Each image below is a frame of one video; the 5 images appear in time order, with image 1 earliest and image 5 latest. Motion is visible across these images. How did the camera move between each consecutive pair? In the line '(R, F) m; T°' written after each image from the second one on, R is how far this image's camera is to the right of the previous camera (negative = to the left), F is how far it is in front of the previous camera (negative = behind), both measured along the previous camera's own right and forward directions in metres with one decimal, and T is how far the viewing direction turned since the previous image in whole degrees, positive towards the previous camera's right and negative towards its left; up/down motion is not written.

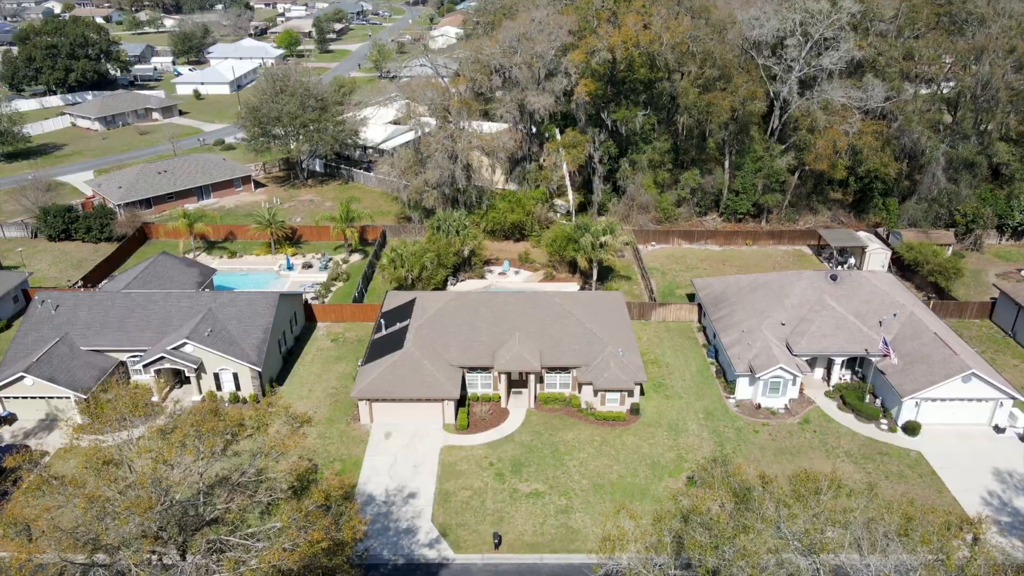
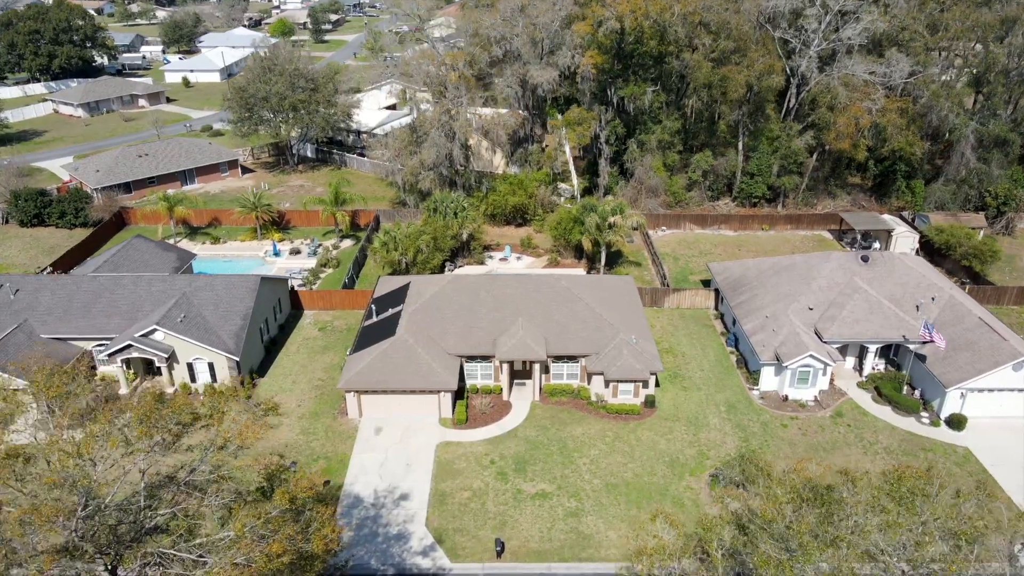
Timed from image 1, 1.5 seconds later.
(-0.2, +3.2) m; 0°
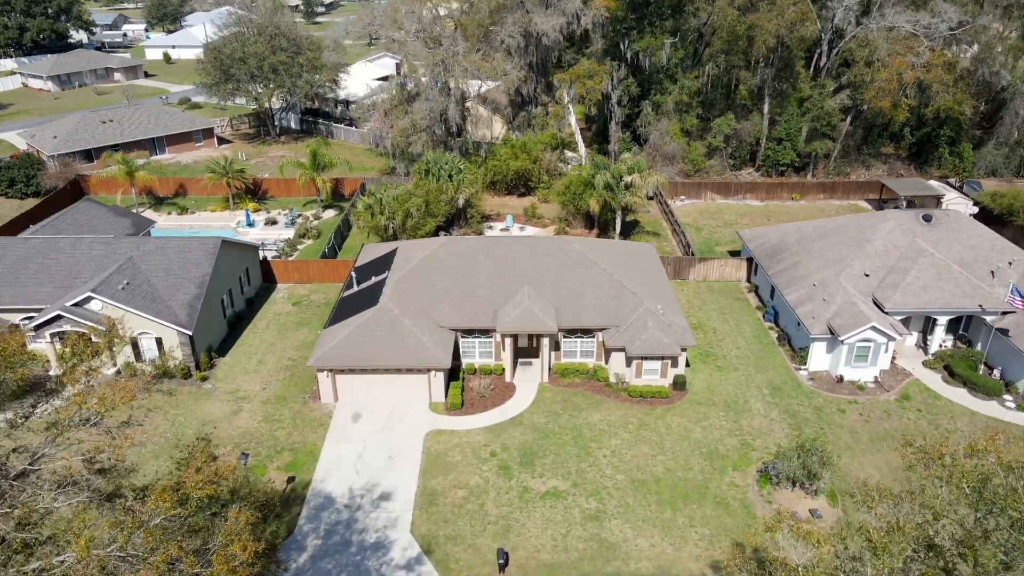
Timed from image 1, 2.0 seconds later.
(-0.2, +5.1) m; 0°
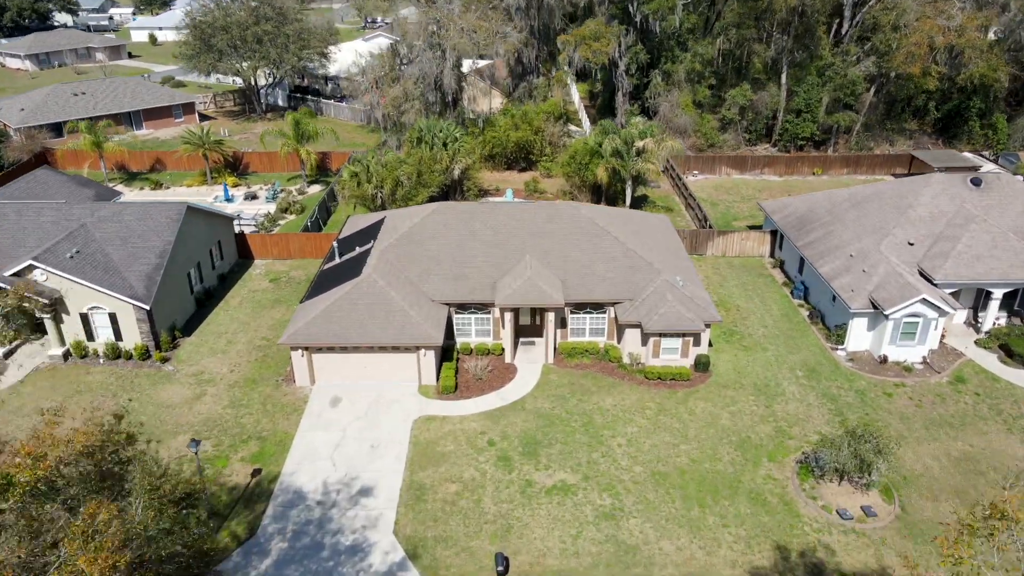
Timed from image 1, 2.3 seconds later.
(0.0, +3.2) m; 0°
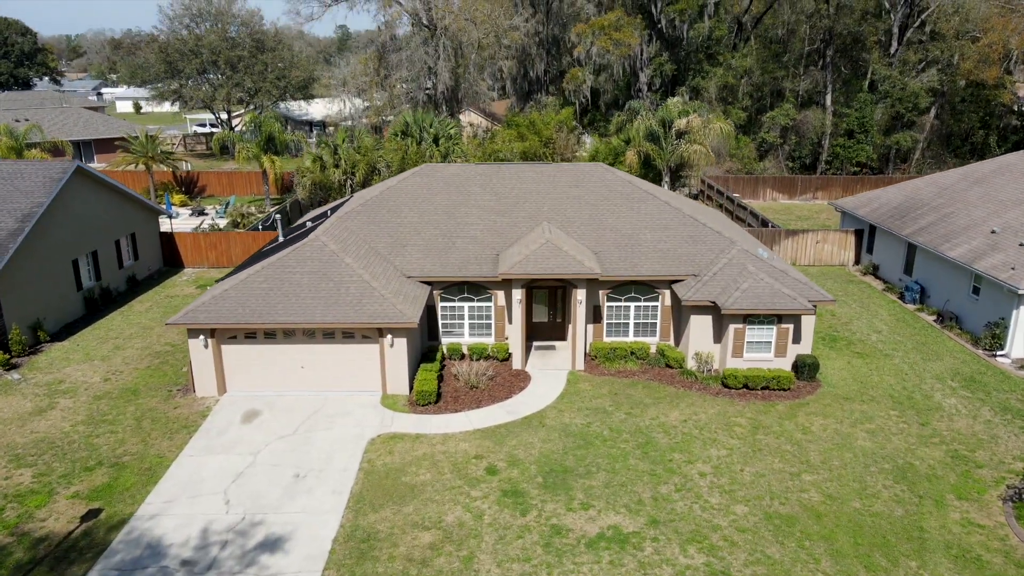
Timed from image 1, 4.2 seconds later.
(-0.3, +7.9) m; 0°
